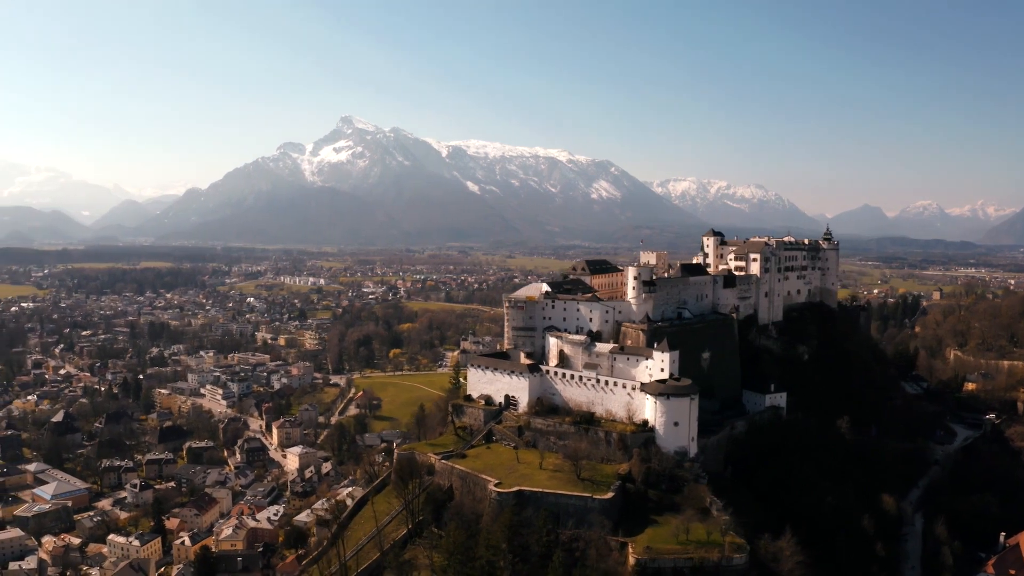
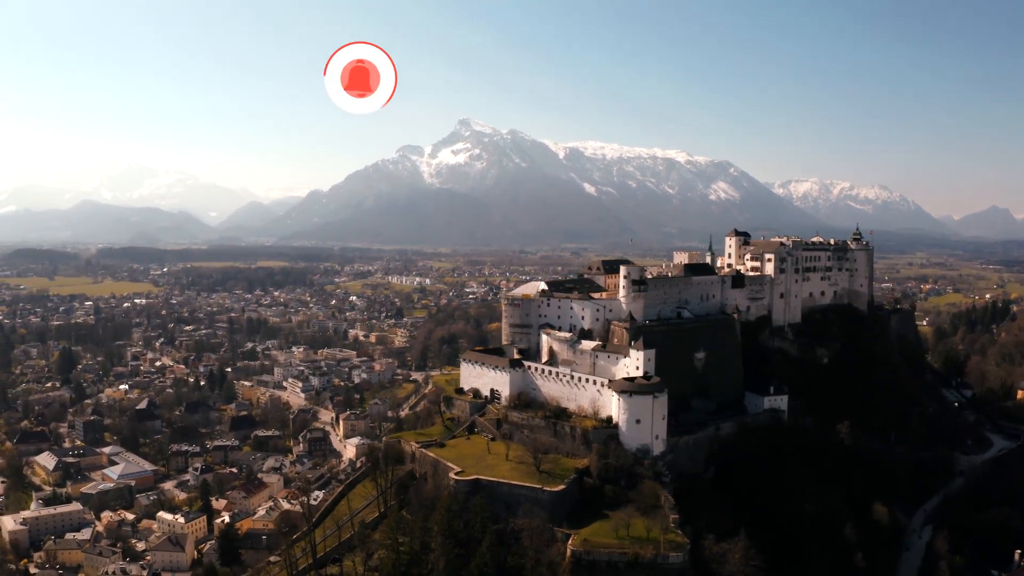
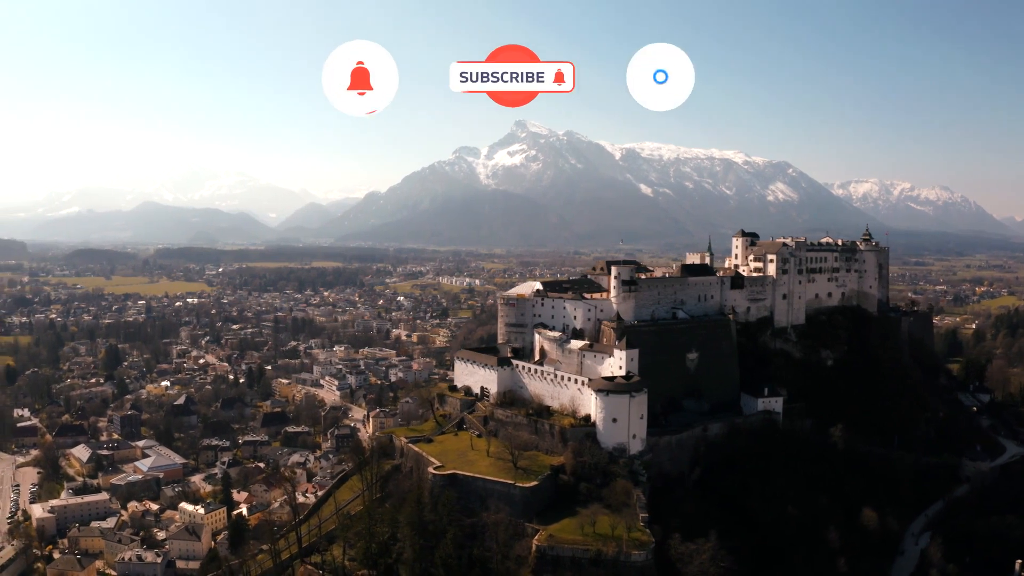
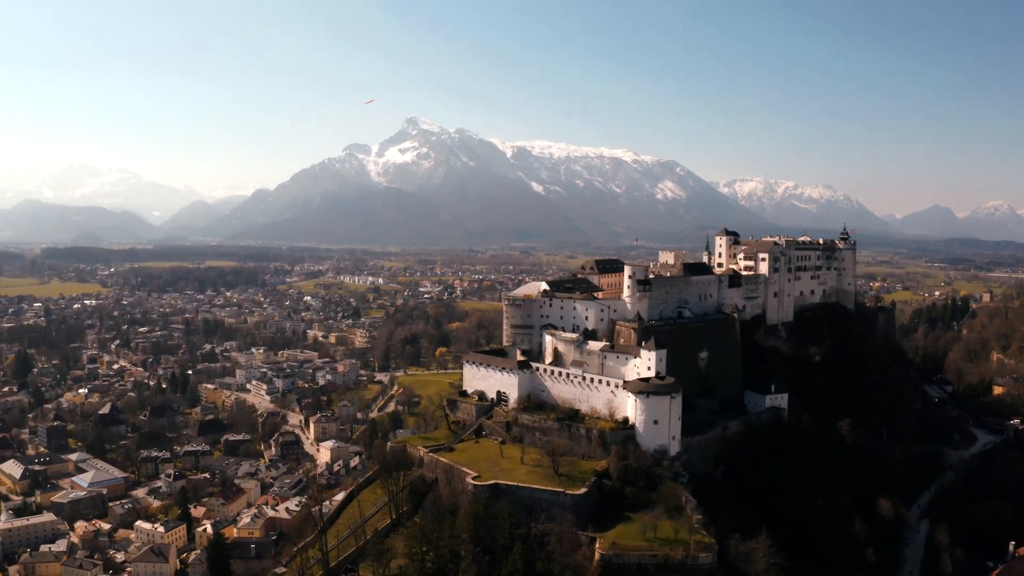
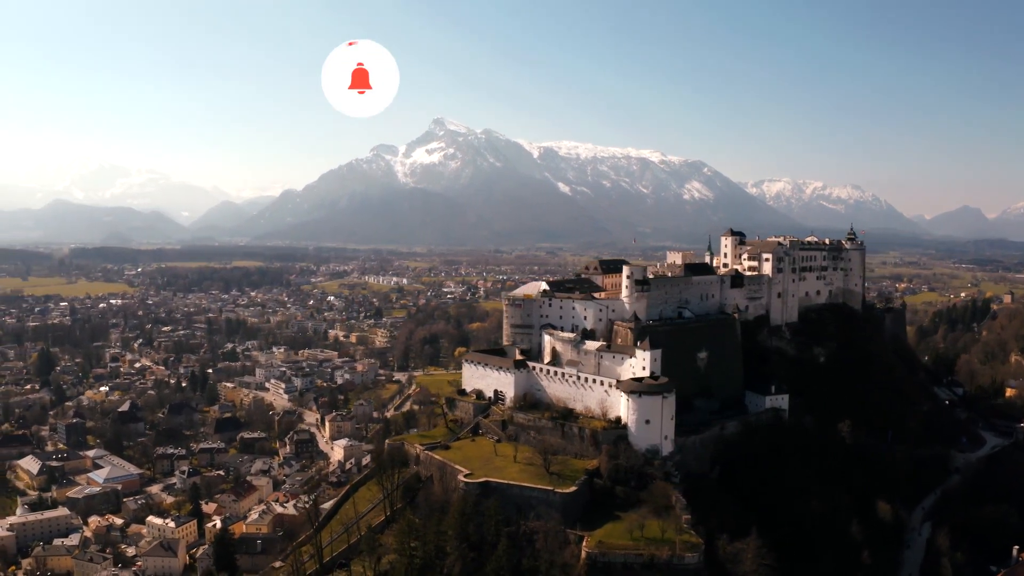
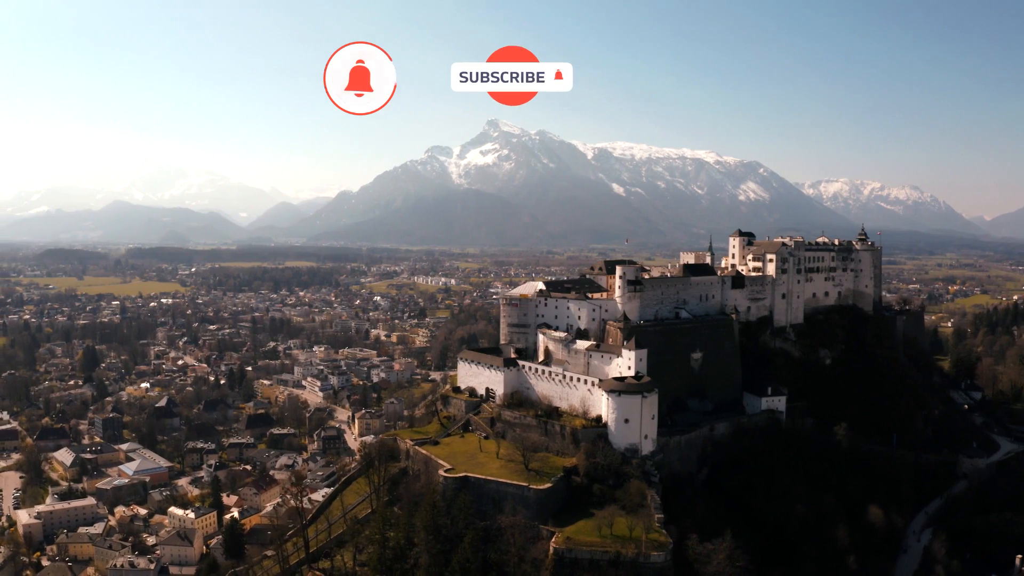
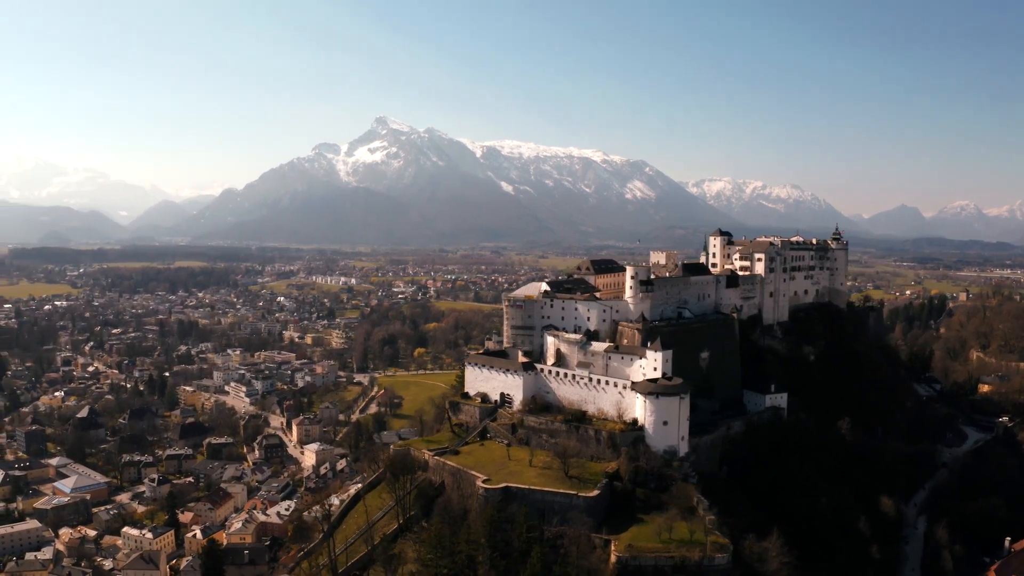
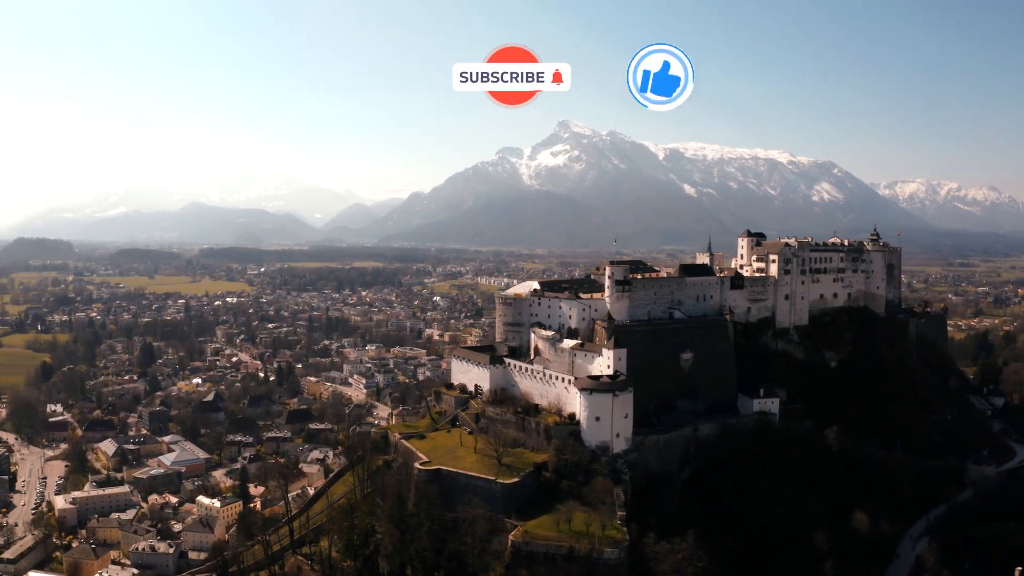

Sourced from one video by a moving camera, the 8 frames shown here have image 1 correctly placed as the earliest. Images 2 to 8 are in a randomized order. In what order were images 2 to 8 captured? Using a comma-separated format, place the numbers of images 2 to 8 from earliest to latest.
7, 4, 5, 2, 6, 3, 8
